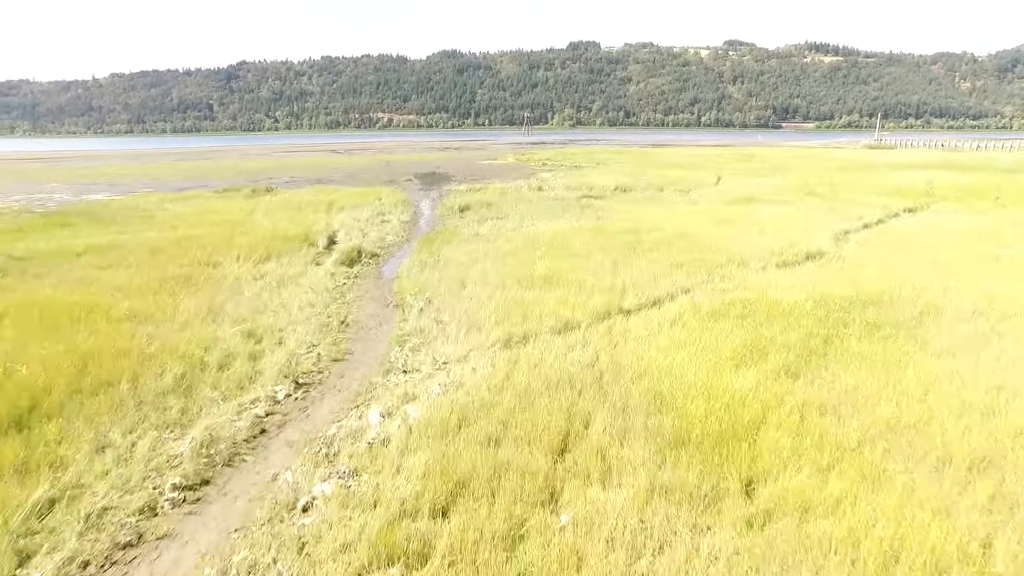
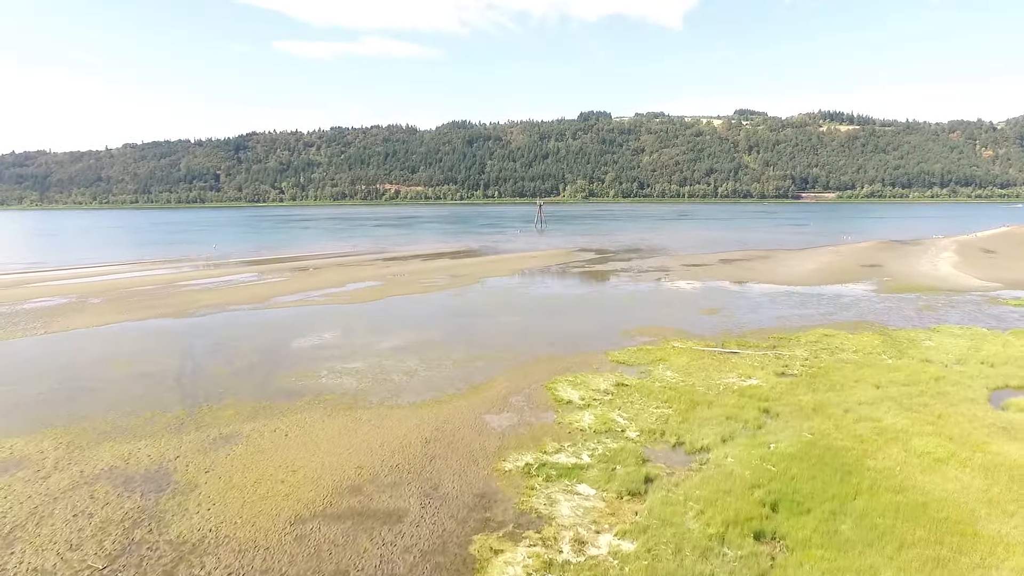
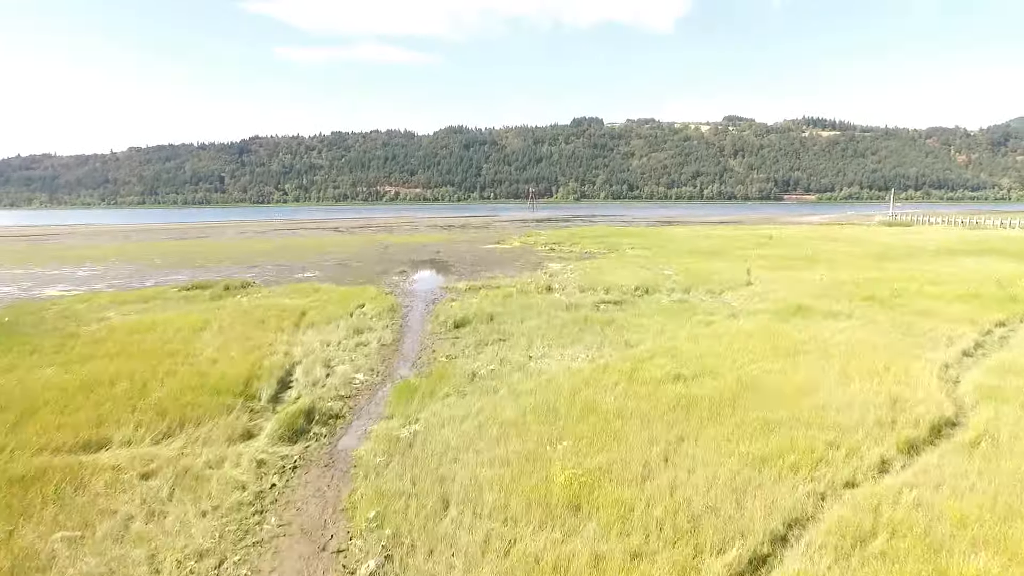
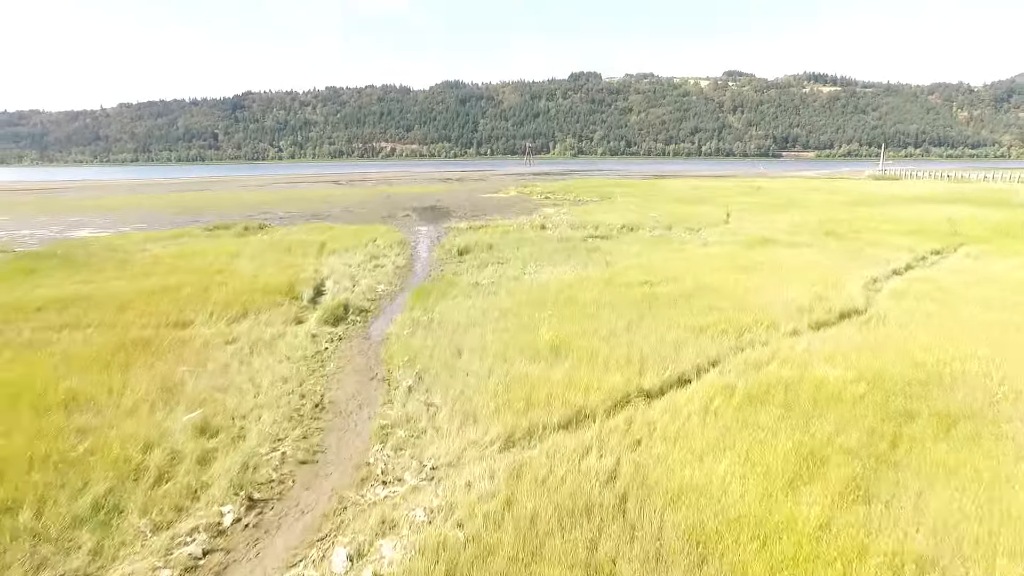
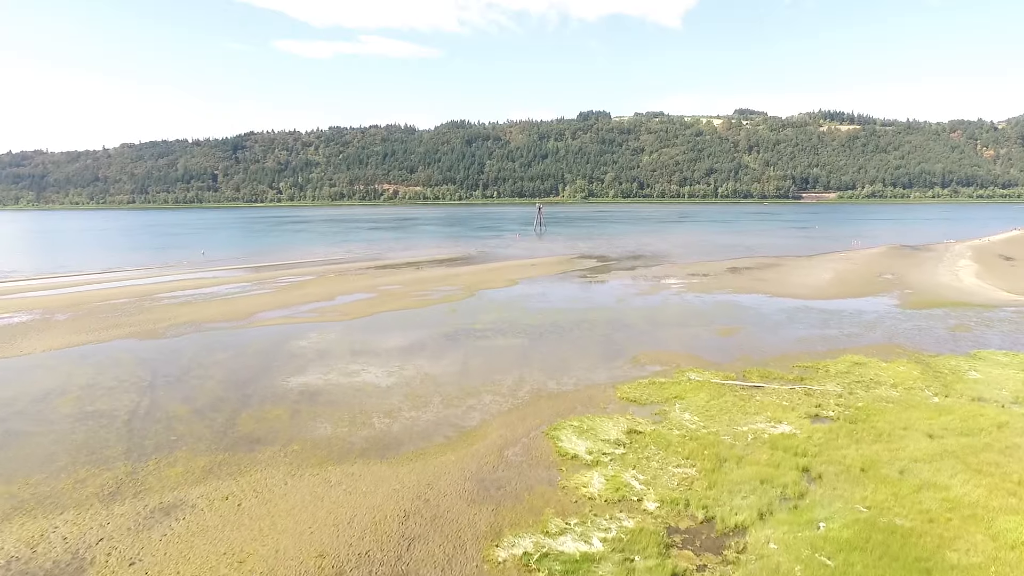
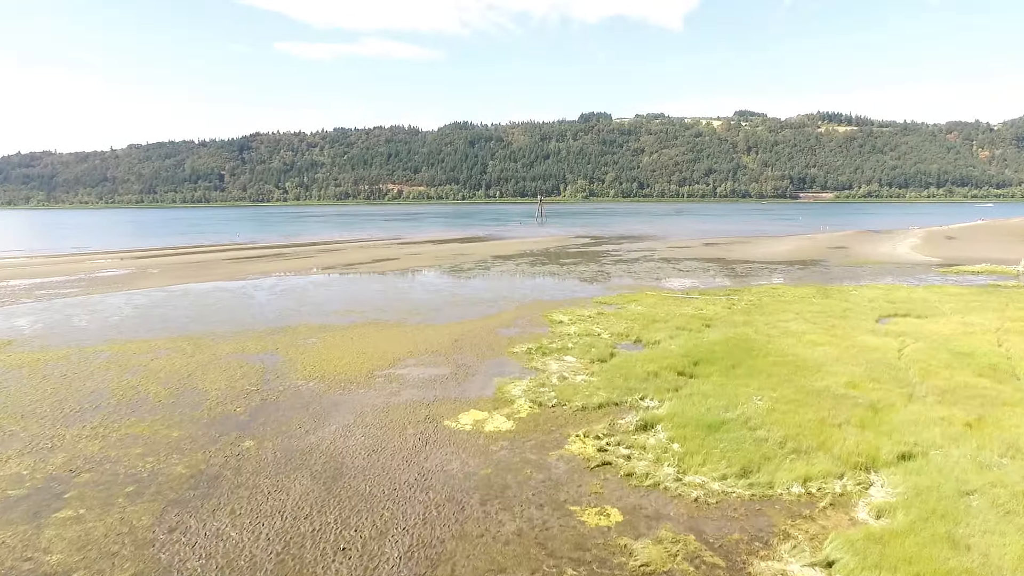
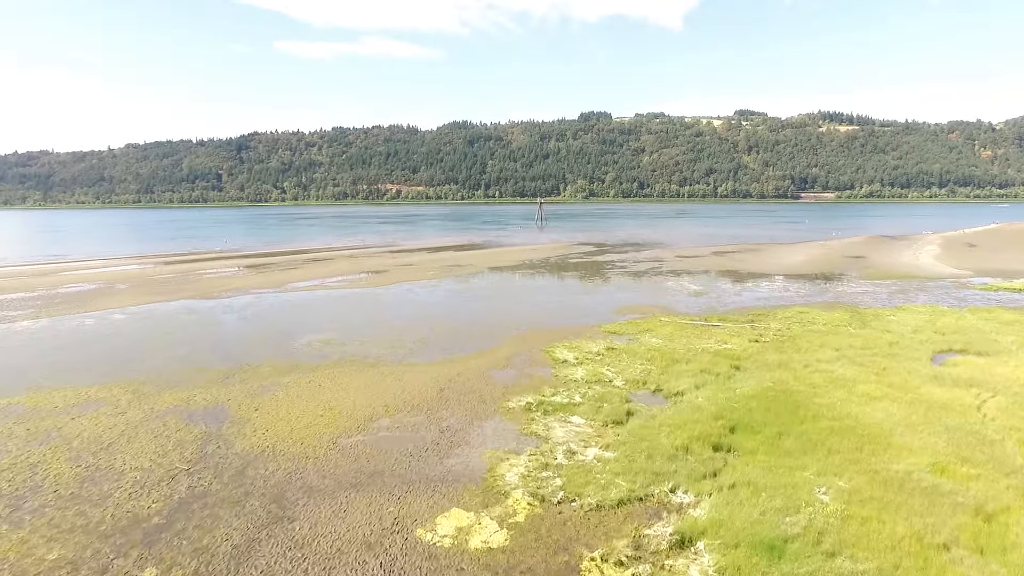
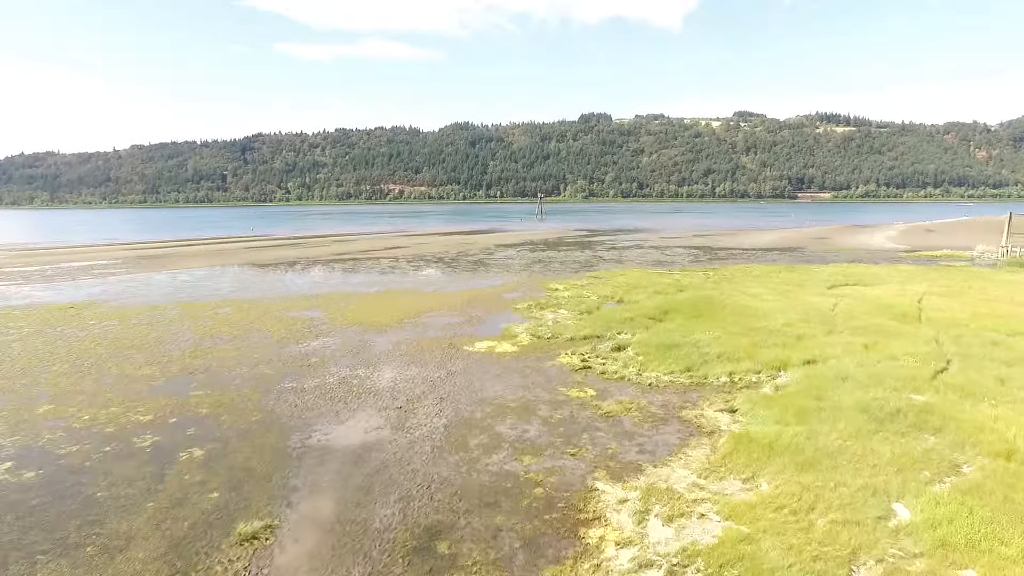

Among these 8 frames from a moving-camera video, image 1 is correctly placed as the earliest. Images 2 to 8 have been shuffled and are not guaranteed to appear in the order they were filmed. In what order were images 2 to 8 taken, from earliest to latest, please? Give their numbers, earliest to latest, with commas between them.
4, 3, 8, 6, 7, 2, 5
